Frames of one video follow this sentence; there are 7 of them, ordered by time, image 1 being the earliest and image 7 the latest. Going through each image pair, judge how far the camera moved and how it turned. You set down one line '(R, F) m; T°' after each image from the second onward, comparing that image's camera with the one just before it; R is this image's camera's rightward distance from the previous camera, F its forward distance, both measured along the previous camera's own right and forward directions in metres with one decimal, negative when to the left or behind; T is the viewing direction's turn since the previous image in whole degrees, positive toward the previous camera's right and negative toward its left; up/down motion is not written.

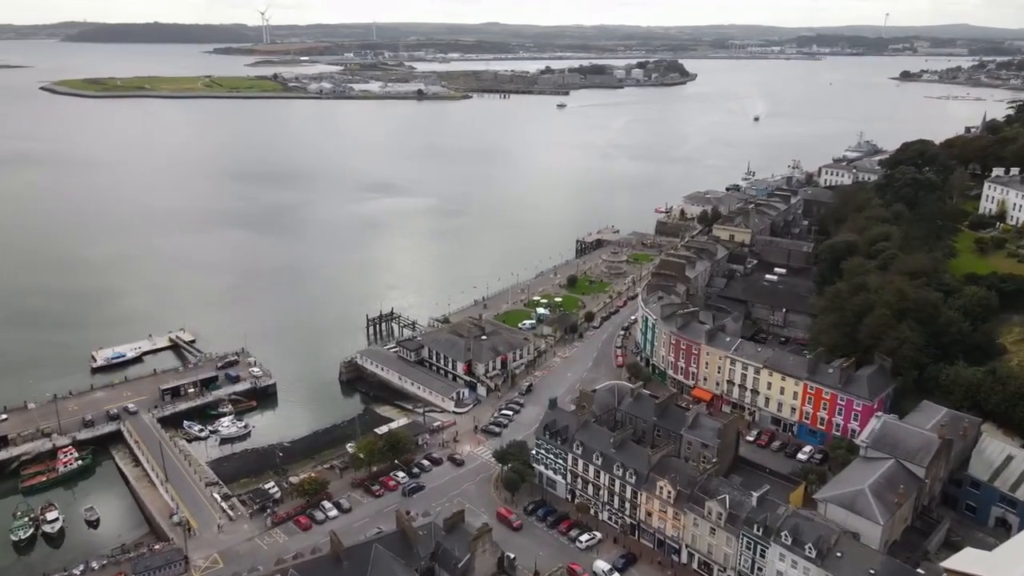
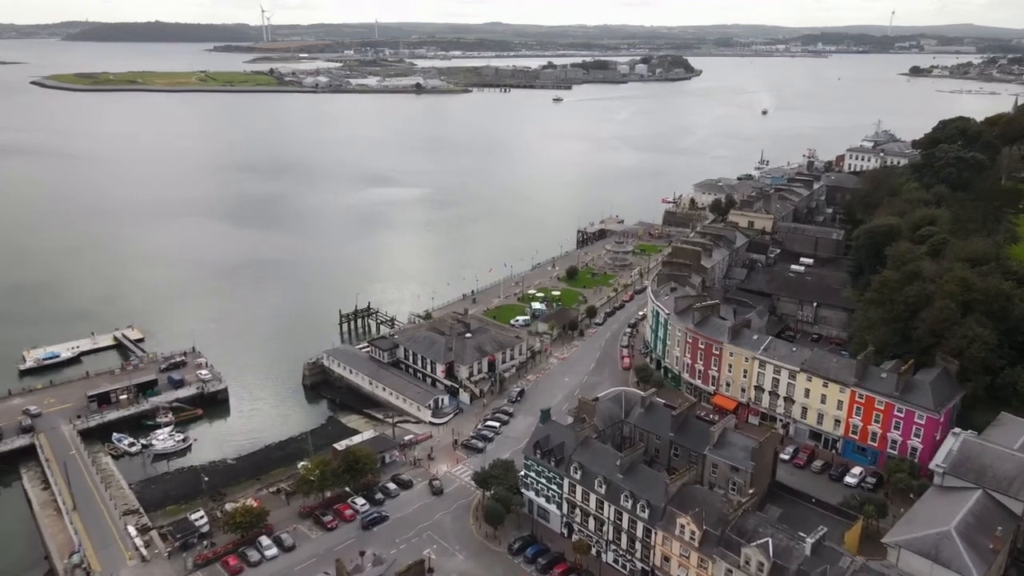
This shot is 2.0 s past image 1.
(+1.0, +8.0) m; 0°
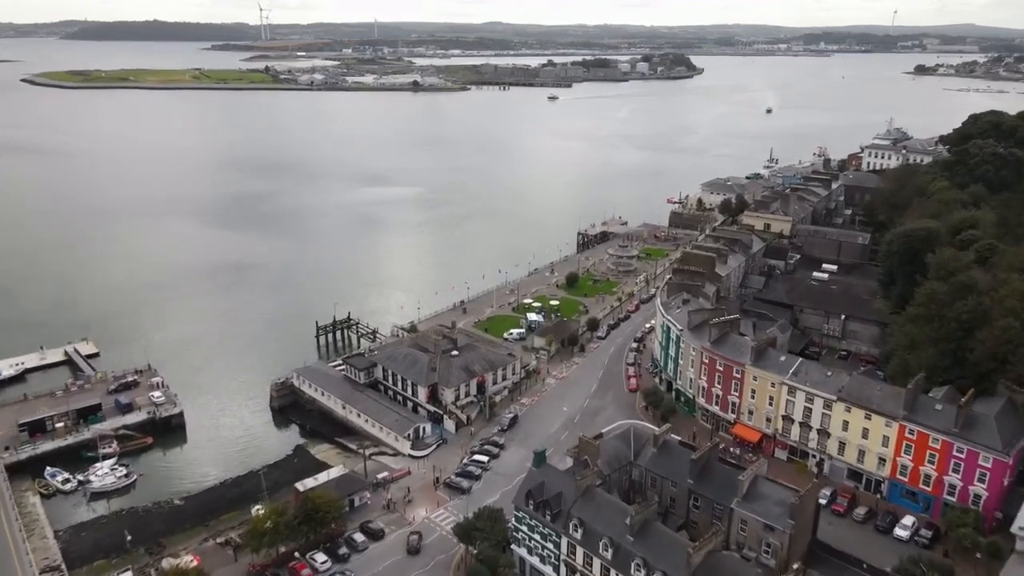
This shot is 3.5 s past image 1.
(+0.5, +5.6) m; 0°
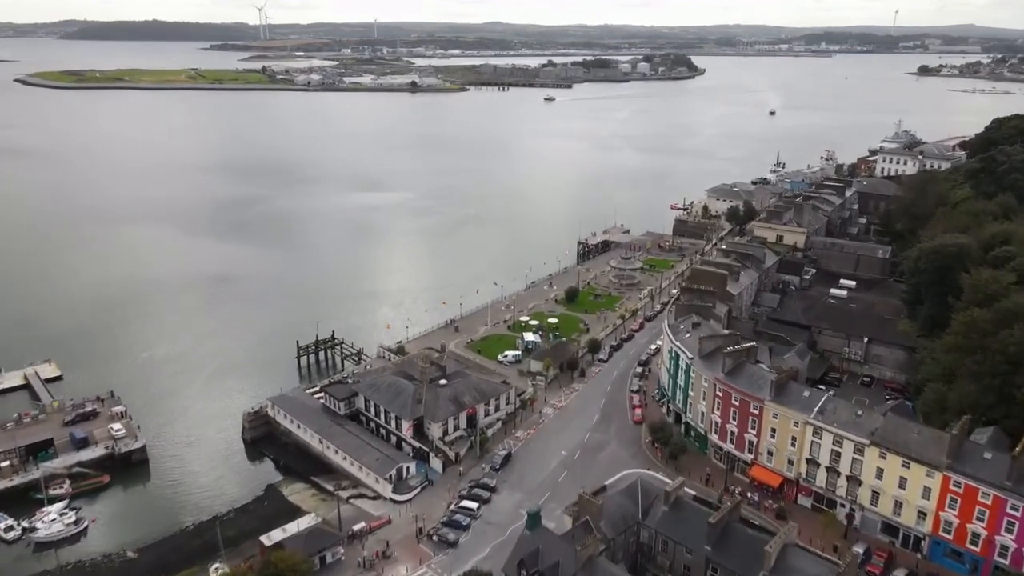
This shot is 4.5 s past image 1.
(+0.4, +3.8) m; 0°
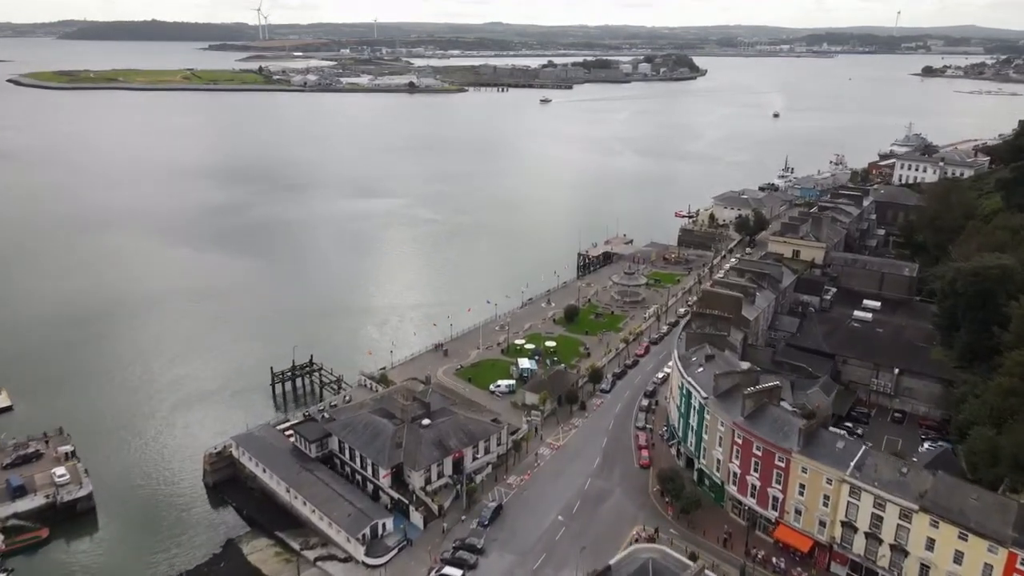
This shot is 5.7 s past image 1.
(+0.4, +4.4) m; 0°
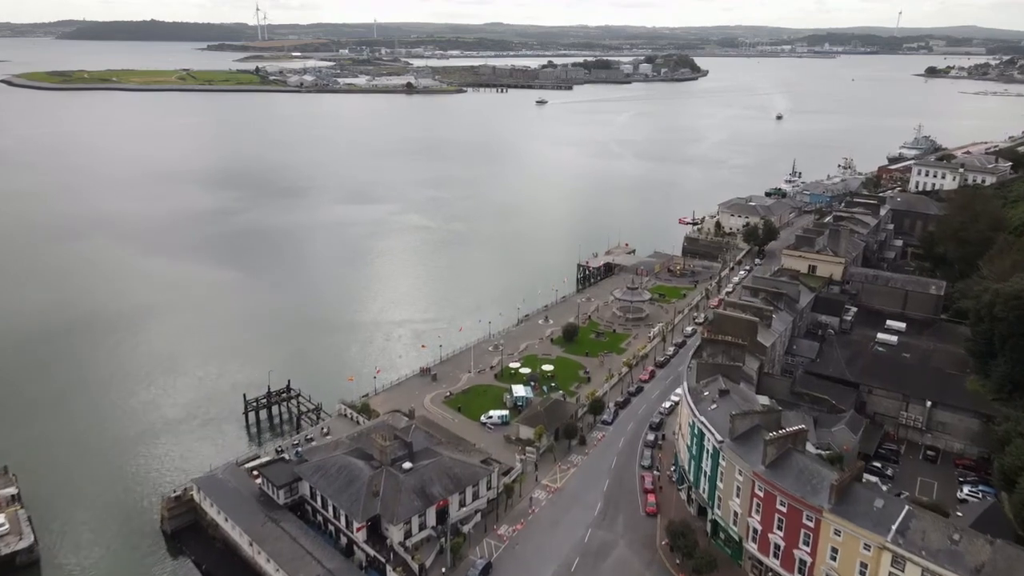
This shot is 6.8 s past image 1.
(+0.4, +3.8) m; 0°
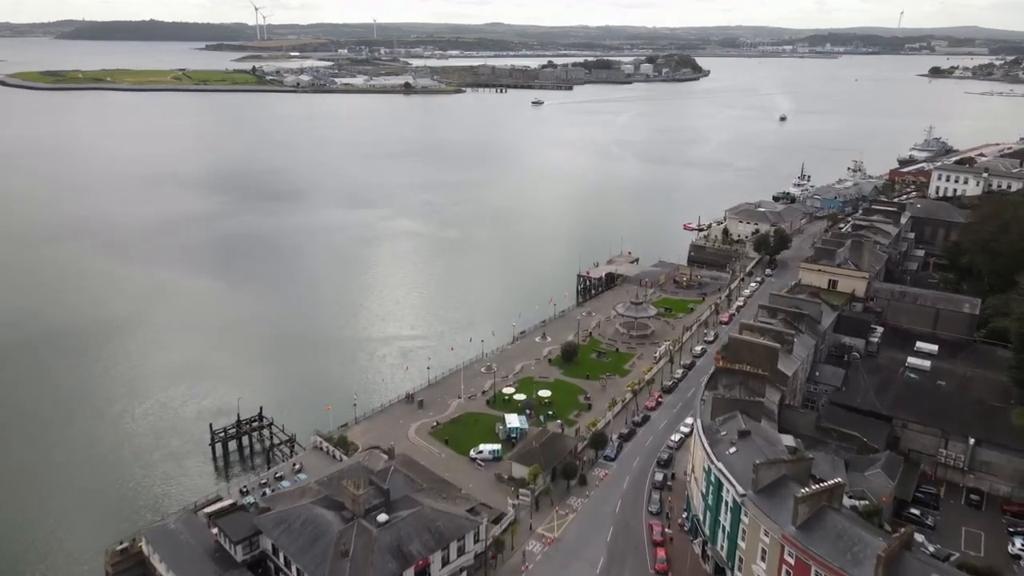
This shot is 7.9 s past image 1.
(+0.4, +4.0) m; 0°
